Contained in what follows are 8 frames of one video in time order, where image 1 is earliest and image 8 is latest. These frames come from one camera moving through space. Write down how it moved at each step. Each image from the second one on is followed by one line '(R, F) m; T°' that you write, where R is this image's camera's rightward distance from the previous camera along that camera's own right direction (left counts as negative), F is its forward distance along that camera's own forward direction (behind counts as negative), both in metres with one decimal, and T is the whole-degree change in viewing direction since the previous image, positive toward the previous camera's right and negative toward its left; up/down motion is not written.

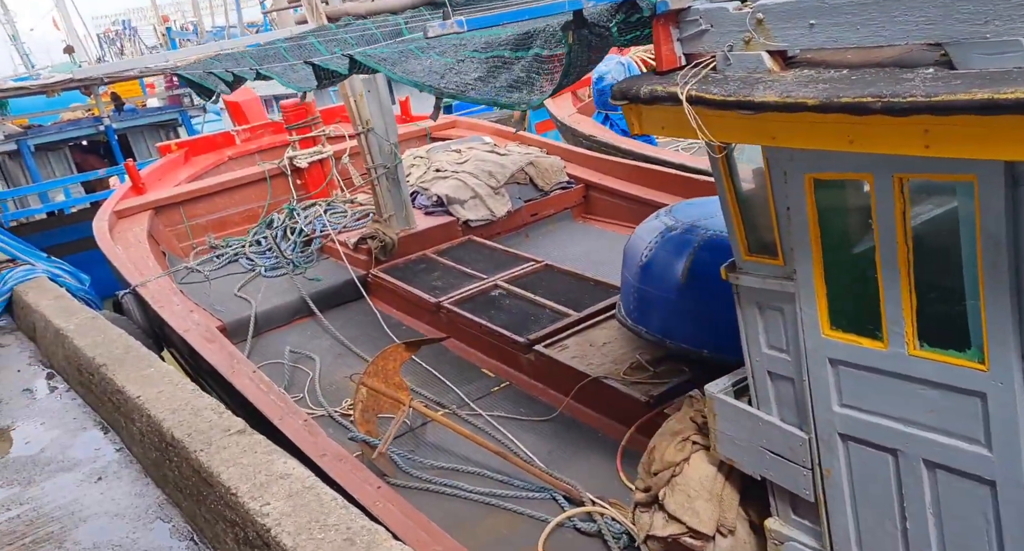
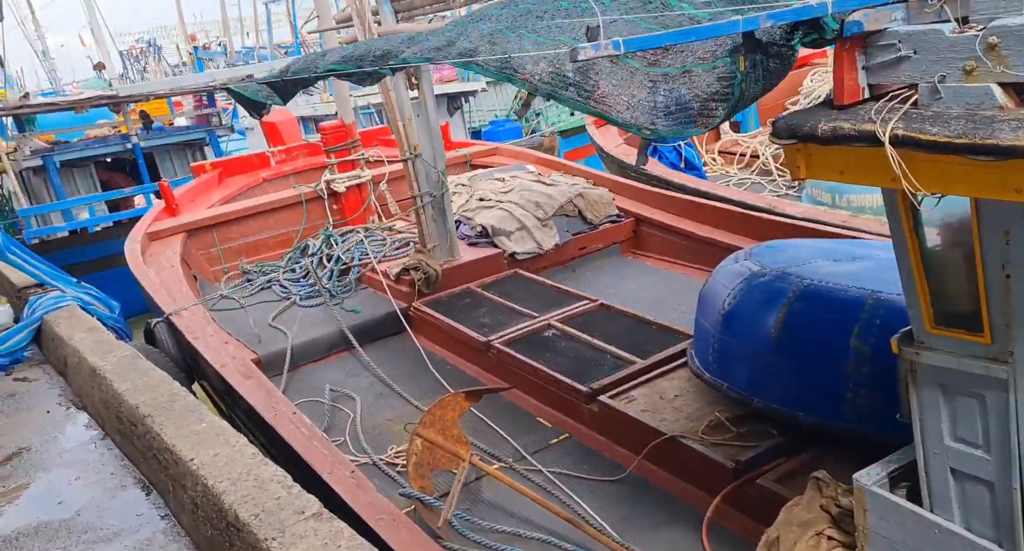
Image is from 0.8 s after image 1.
(-0.2, +0.3) m; -1°
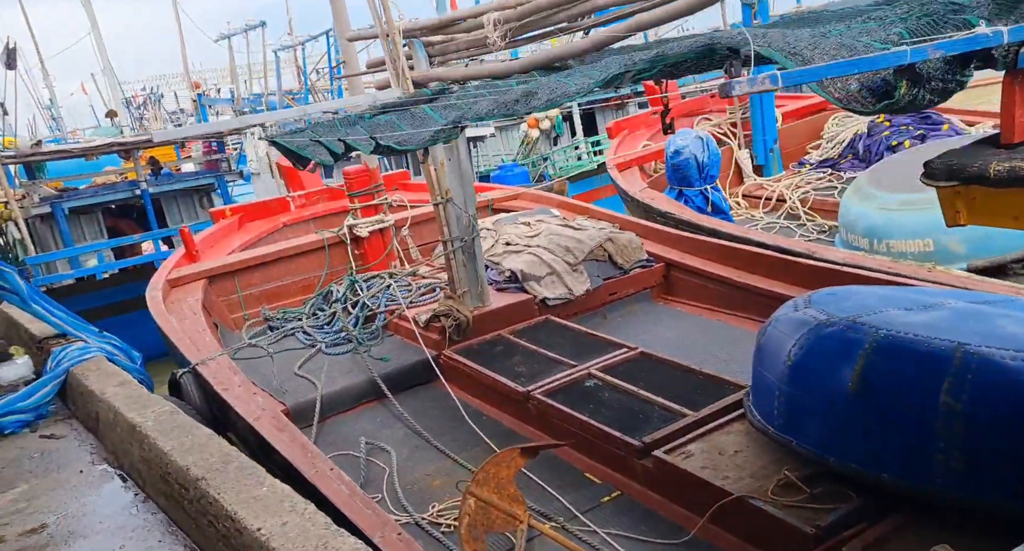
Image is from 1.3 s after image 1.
(-0.2, +0.2) m; 0°
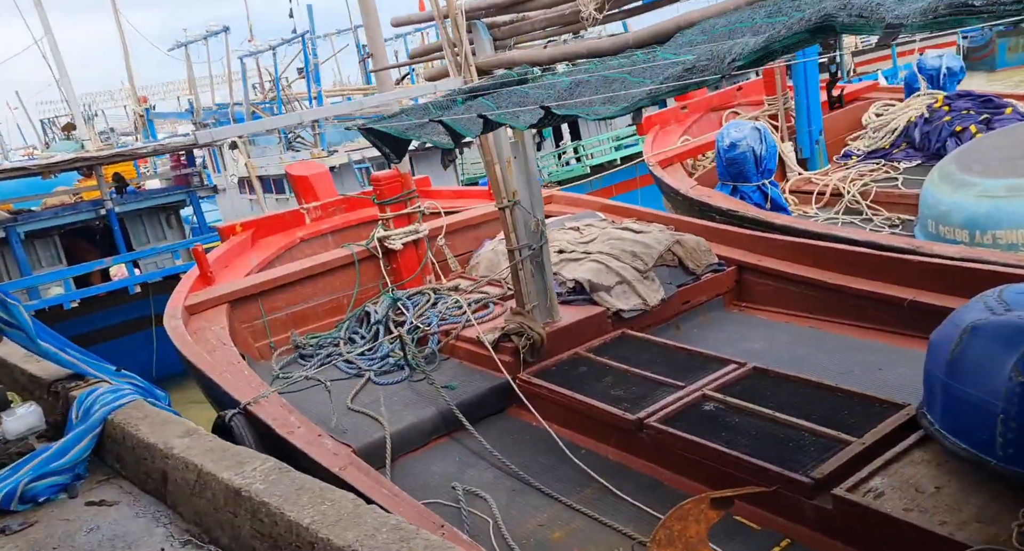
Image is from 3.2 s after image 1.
(-0.7, +0.7) m; +3°
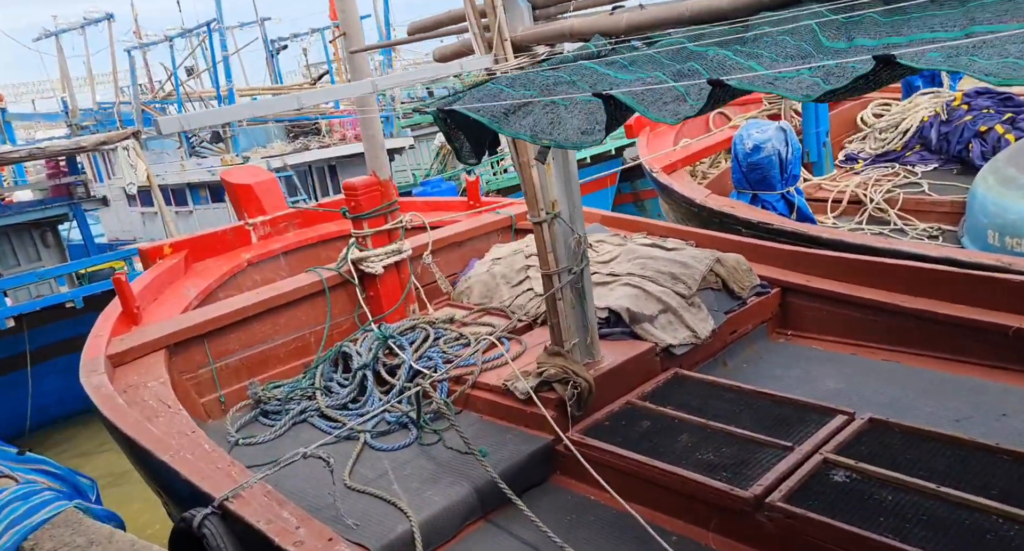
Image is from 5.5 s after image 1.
(-0.7, +1.1) m; +7°
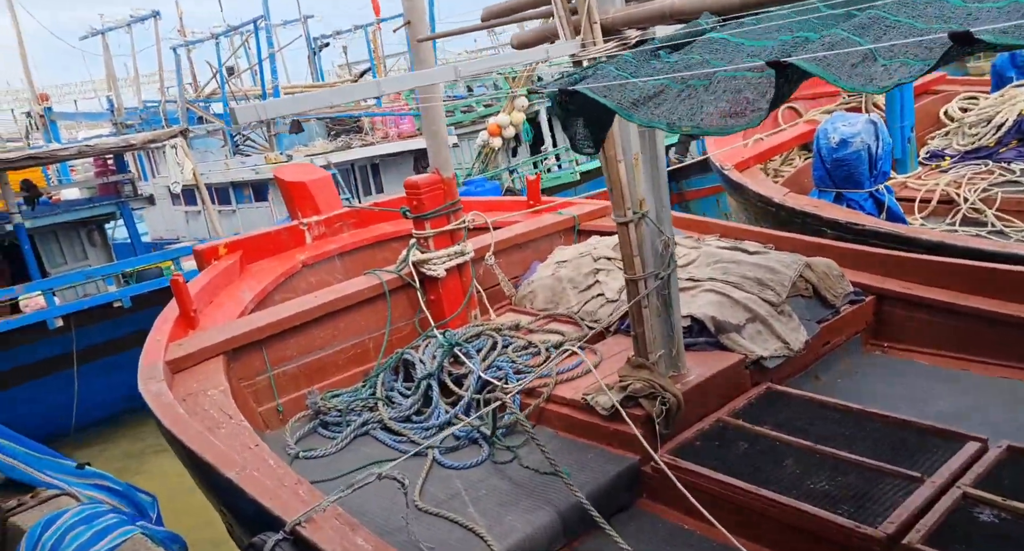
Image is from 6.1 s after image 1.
(-0.2, +0.3) m; -2°
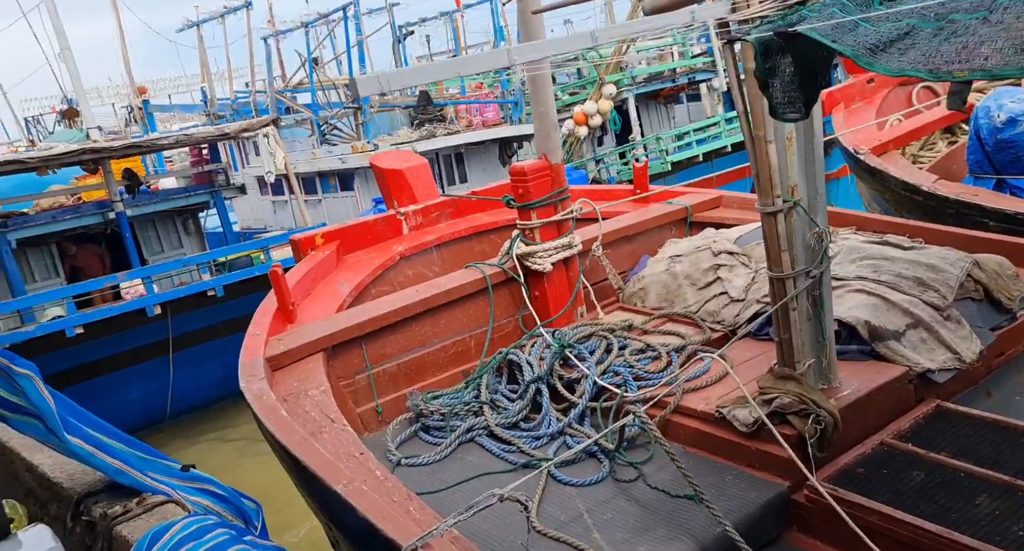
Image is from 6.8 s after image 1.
(-0.2, +0.4) m; -5°
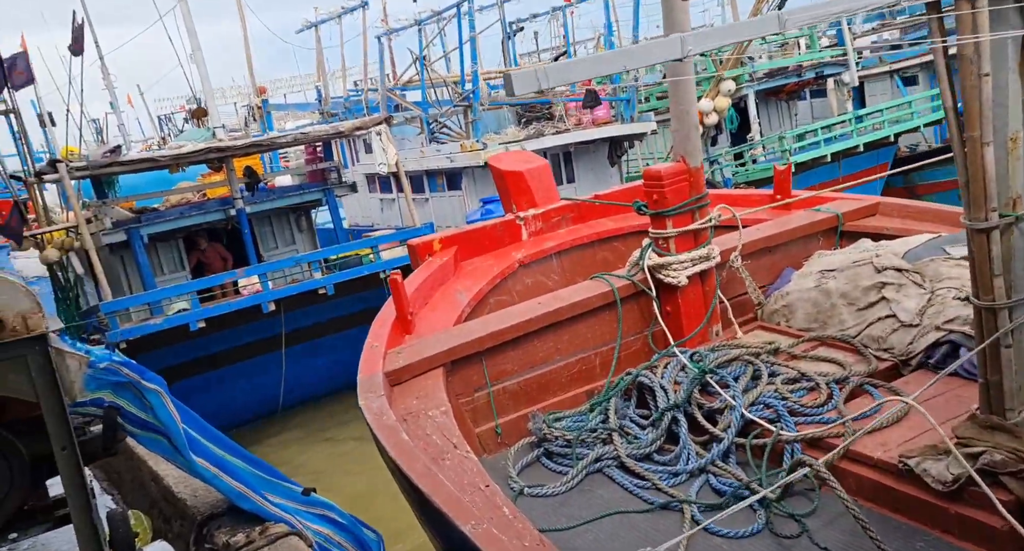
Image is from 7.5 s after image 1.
(-0.2, +0.4) m; -7°
